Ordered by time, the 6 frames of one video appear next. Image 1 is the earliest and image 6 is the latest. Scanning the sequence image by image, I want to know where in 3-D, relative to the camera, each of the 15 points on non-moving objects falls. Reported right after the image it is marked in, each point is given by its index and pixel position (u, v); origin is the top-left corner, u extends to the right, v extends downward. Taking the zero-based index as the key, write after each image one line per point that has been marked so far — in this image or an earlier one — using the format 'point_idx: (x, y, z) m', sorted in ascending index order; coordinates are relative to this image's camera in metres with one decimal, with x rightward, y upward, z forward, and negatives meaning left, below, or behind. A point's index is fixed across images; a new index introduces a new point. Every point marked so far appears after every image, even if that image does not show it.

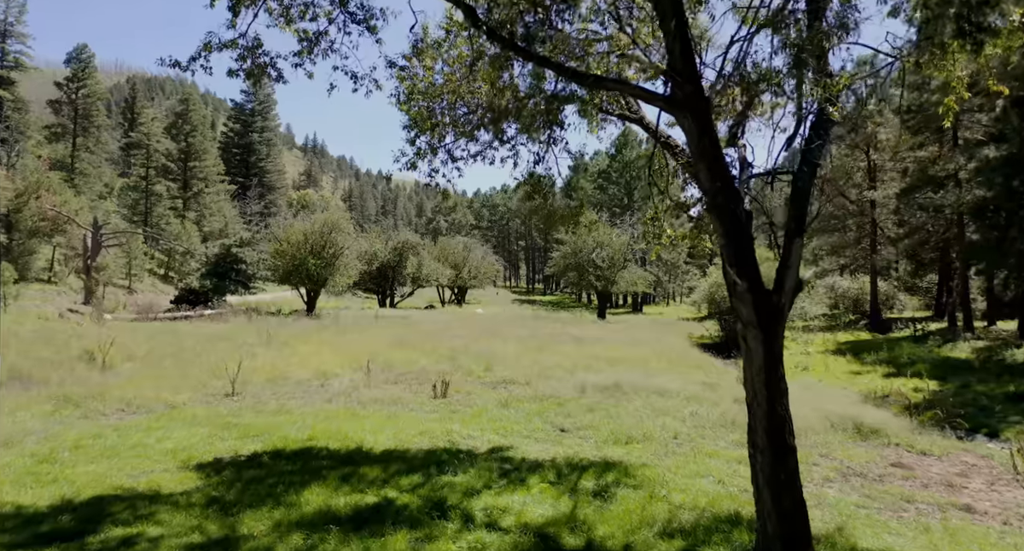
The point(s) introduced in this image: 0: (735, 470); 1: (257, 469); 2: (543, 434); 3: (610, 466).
0: (+3.6, -3.2, +12.0) m
1: (-4.0, -3.0, +11.4) m
2: (+0.6, -3.0, +13.9) m
3: (+1.5, -3.0, +11.6) m
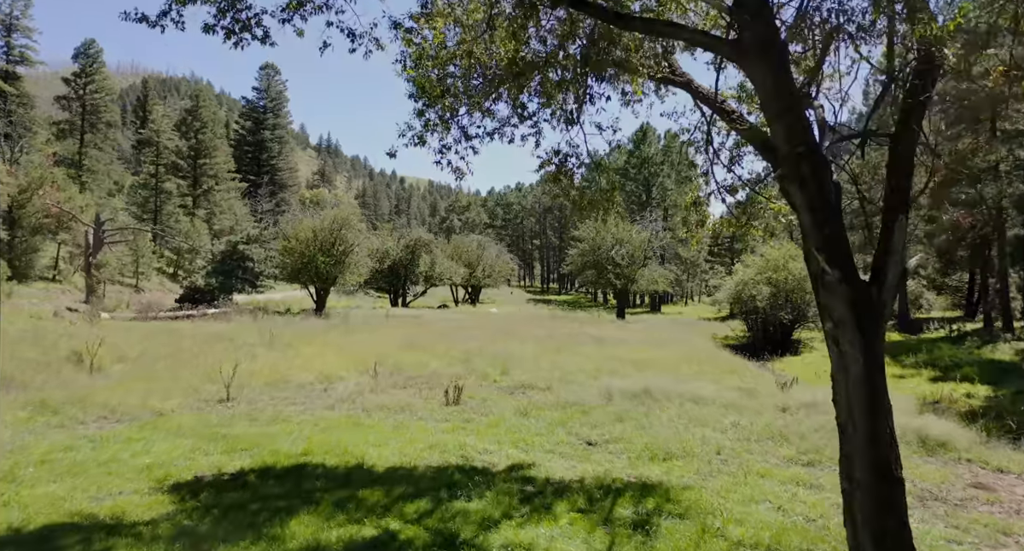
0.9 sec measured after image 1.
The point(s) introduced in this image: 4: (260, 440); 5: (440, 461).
0: (+3.9, -3.0, +10.4) m
1: (-3.7, -2.9, +9.9) m
2: (+0.9, -2.9, +12.3) m
3: (+1.8, -2.9, +10.0) m
4: (-4.3, -2.8, +12.6) m
5: (-1.1, -2.9, +11.4) m
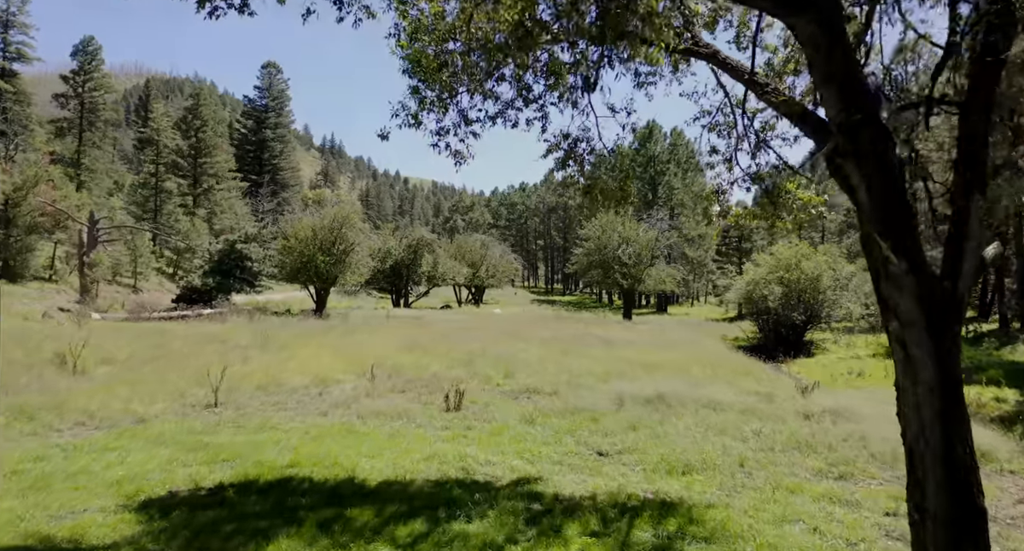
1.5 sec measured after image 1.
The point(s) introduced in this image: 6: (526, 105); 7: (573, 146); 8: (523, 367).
0: (+4.0, -3.0, +9.4) m
1: (-3.6, -2.8, +9.0) m
2: (+1.0, -2.8, +11.3) m
3: (+1.9, -2.8, +9.0) m
4: (-4.2, -2.8, +11.7) m
5: (-1.0, -2.8, +10.5) m
6: (+0.2, +2.6, +11.3) m
7: (+0.9, +1.8, +10.3) m
8: (+0.3, -2.4, +19.1) m
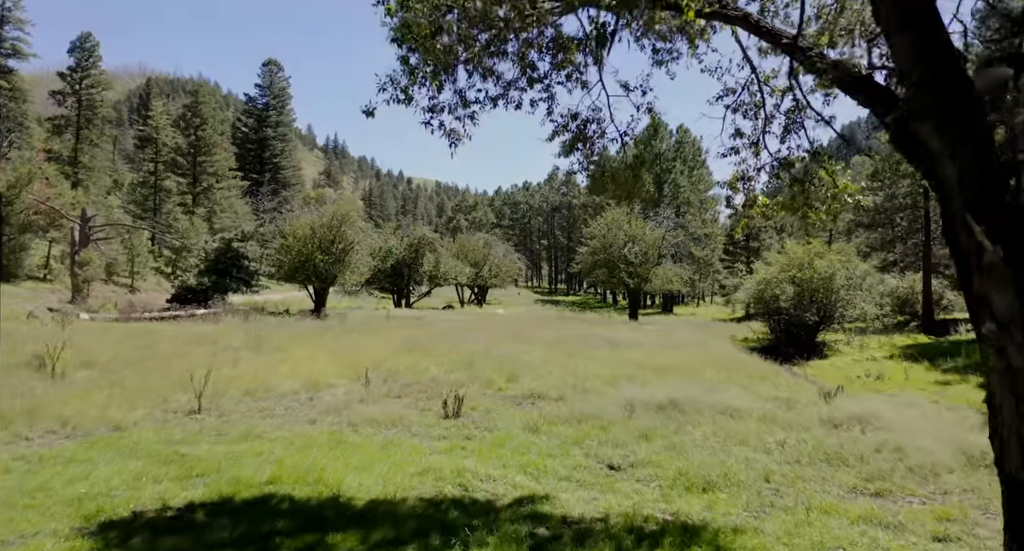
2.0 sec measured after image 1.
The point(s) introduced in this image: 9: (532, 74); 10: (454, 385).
0: (+4.0, -2.9, +8.4) m
1: (-3.6, -2.8, +8.0) m
2: (+1.0, -2.8, +10.3) m
3: (+1.9, -2.8, +8.0) m
4: (-4.2, -2.7, +10.7) m
5: (-1.0, -2.8, +9.5) m
6: (+0.3, +2.6, +10.2) m
7: (+0.9, +1.9, +9.3) m
8: (+0.4, -2.3, +18.1) m
9: (+0.3, +2.8, +10.2) m
10: (-1.3, -2.5, +16.7) m
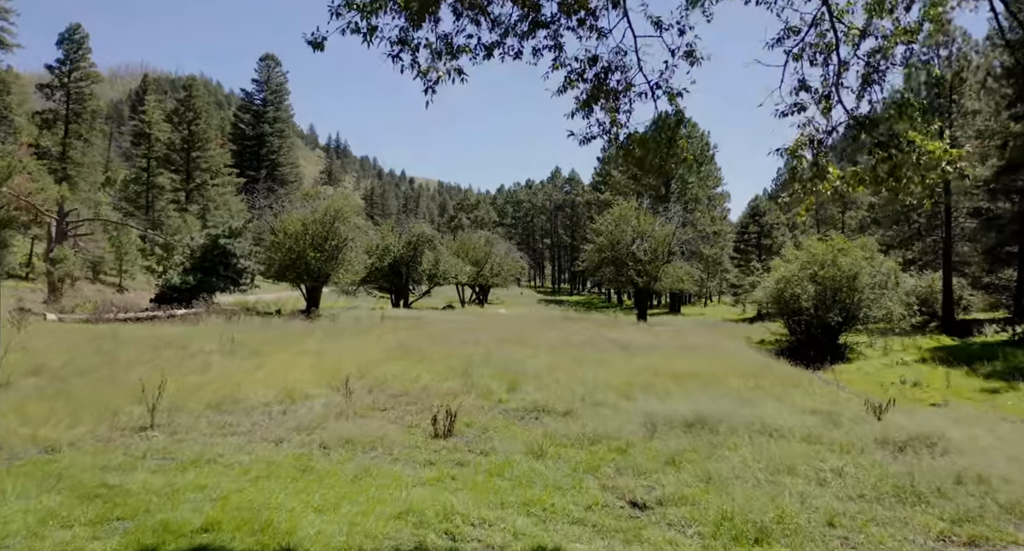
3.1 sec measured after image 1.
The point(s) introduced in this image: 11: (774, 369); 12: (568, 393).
0: (+4.0, -2.9, +6.3) m
1: (-3.6, -2.7, +5.9) m
2: (+1.0, -2.7, +8.2) m
3: (+1.9, -2.7, +5.9) m
4: (-4.2, -2.6, +8.7) m
5: (-1.0, -2.7, +7.4) m
6: (+0.3, +2.7, +8.2) m
7: (+0.9, +1.9, +7.2) m
8: (+0.4, -2.2, +16.1) m
9: (+0.3, +2.9, +8.2) m
10: (-1.3, -2.4, +14.7) m
11: (+6.5, -2.3, +18.4) m
12: (+1.1, -2.3, +14.6) m
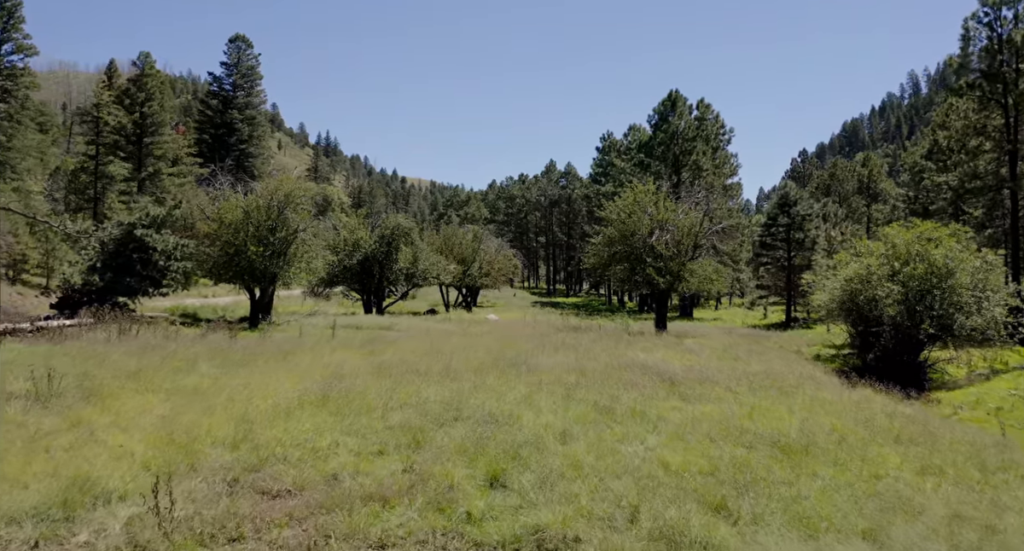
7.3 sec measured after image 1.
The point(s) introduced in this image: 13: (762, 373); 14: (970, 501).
0: (+3.9, -2.8, -0.8) m
1: (-3.7, -2.7, -1.2) m
2: (+0.9, -2.6, +1.1) m
3: (+1.8, -2.6, -1.2) m
4: (-4.3, -2.6, +1.5) m
5: (-1.1, -2.6, +0.3) m
6: (+0.1, +2.8, +1.1) m
7: (+0.8, +2.0, +0.1) m
8: (+0.2, -2.2, +8.9) m
9: (+0.1, +2.9, +1.0) m
10: (-1.5, -2.3, +7.5) m
11: (+6.3, -2.3, +11.3) m
12: (+0.9, -2.3, +7.5) m
13: (+5.4, -2.1, +15.9) m
14: (+5.0, -2.3, +7.7) m
